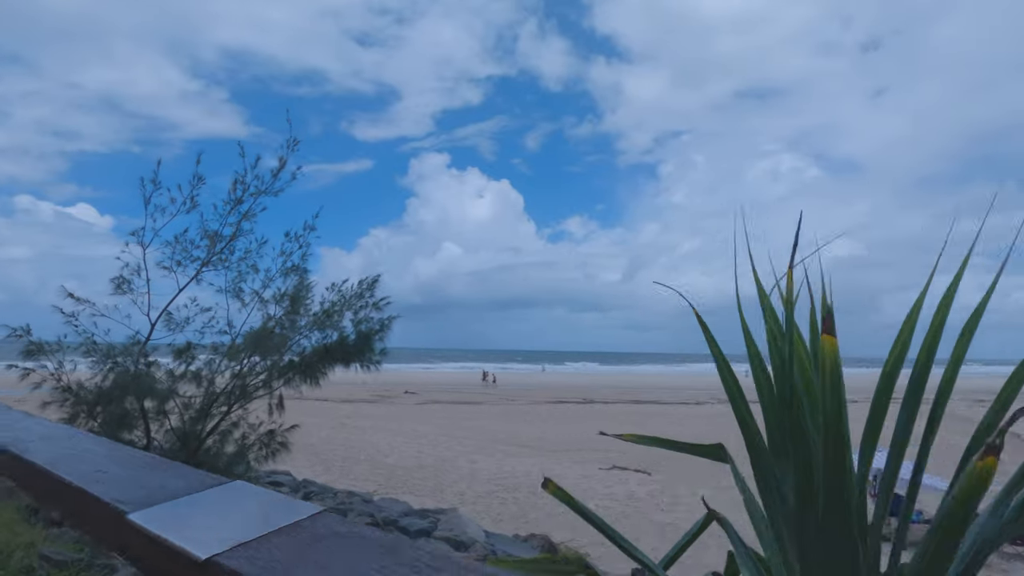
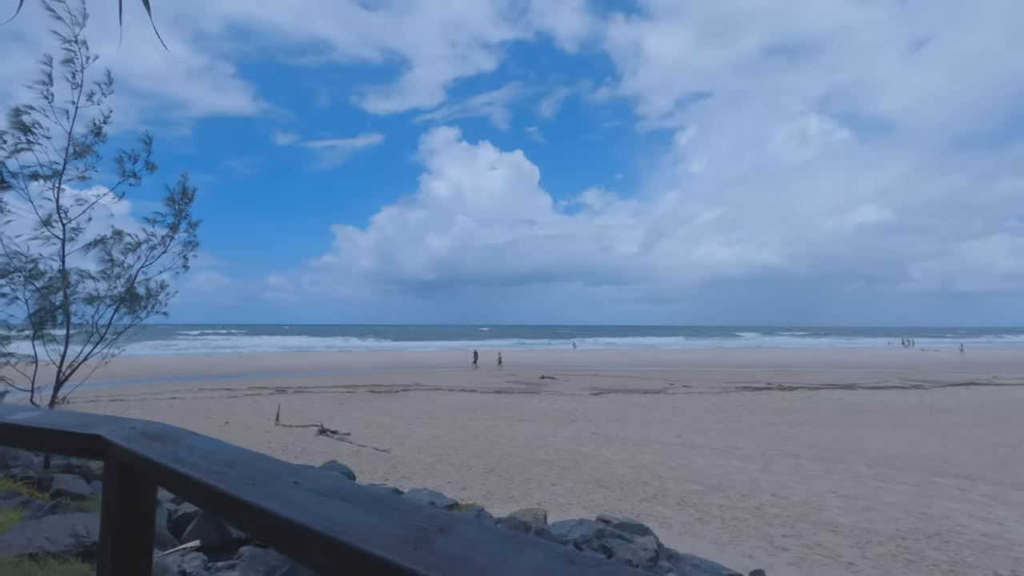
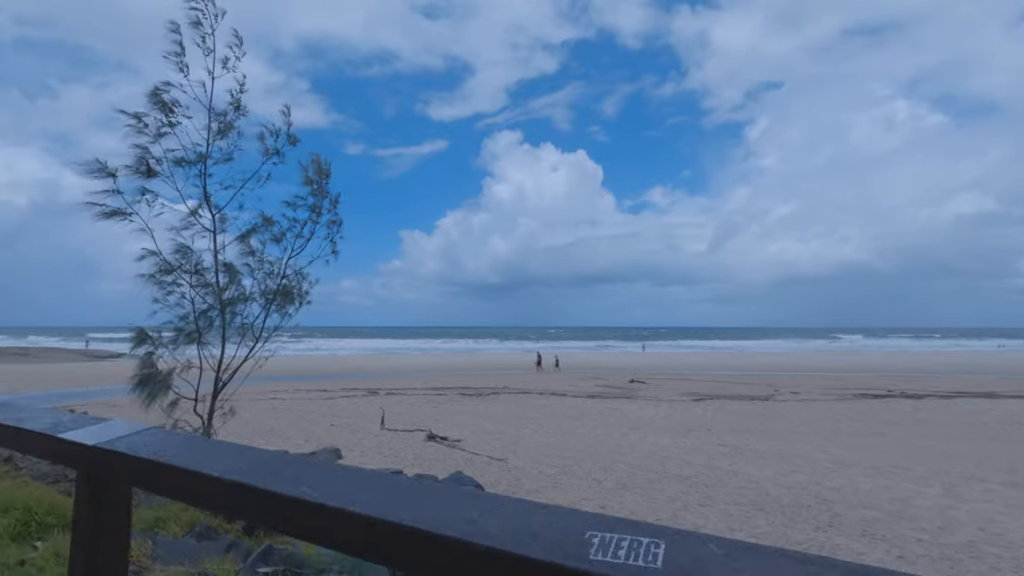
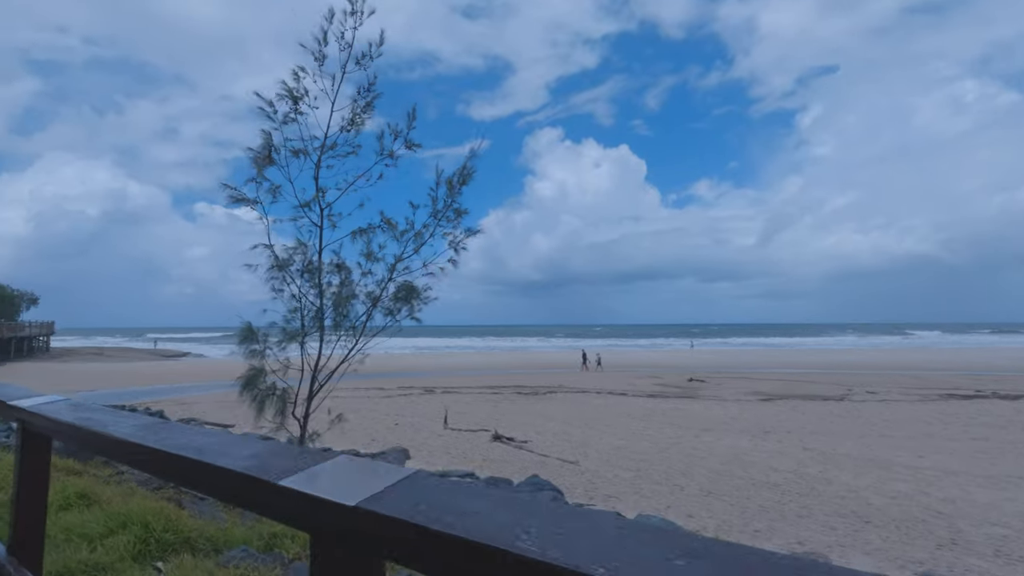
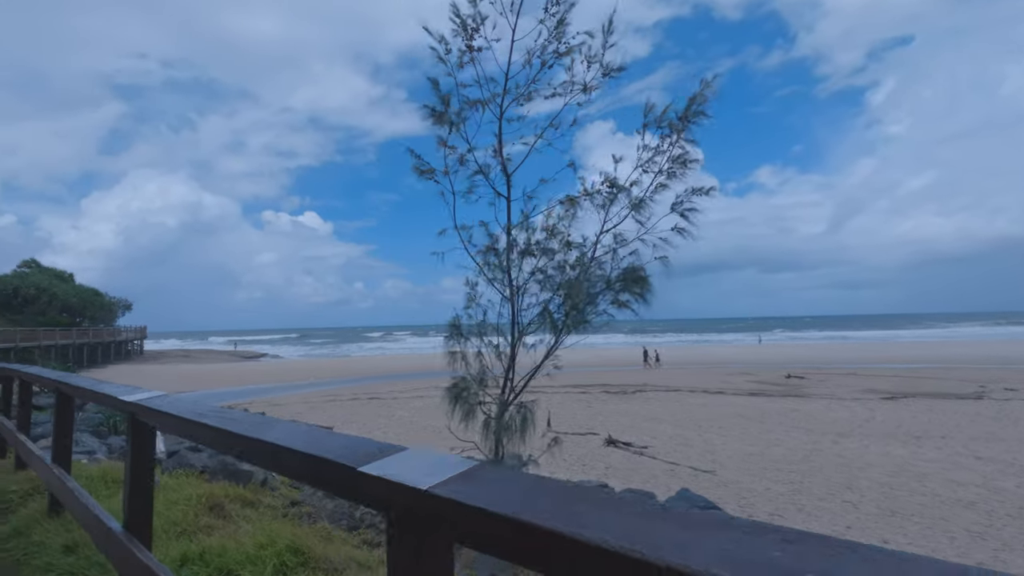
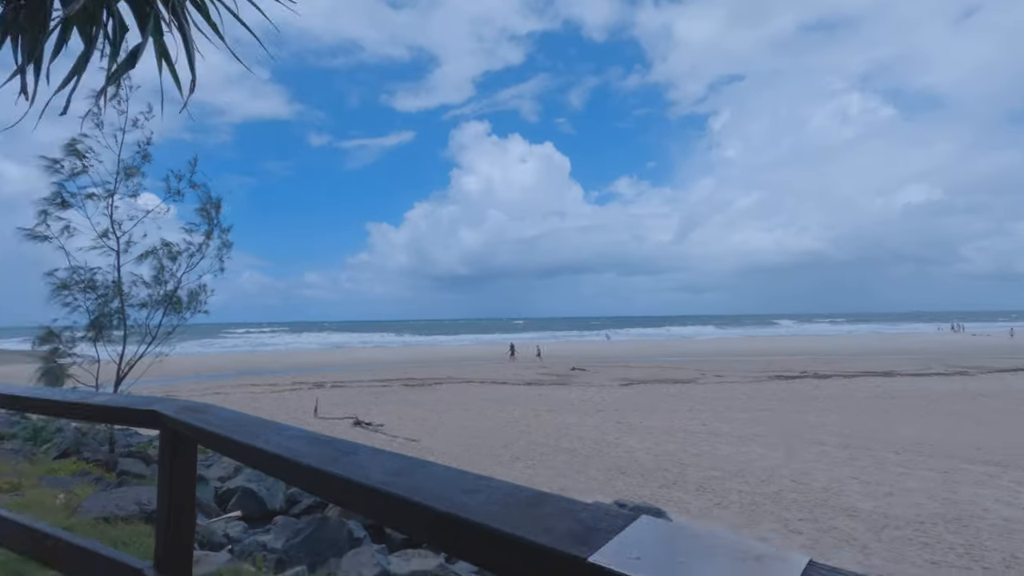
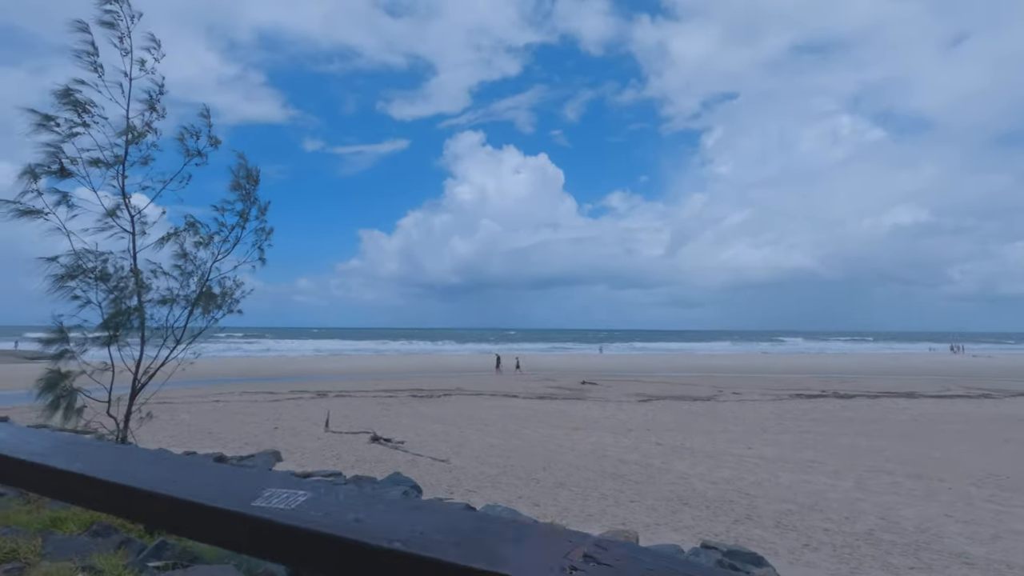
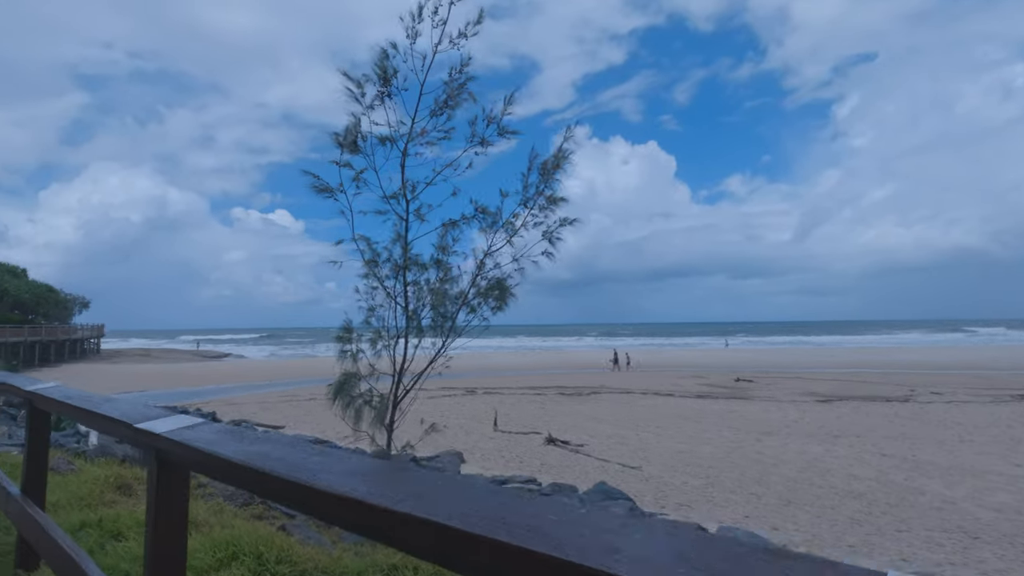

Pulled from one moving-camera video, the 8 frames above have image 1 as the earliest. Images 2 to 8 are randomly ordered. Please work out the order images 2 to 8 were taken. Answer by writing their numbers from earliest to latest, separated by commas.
6, 2, 7, 3, 4, 8, 5
